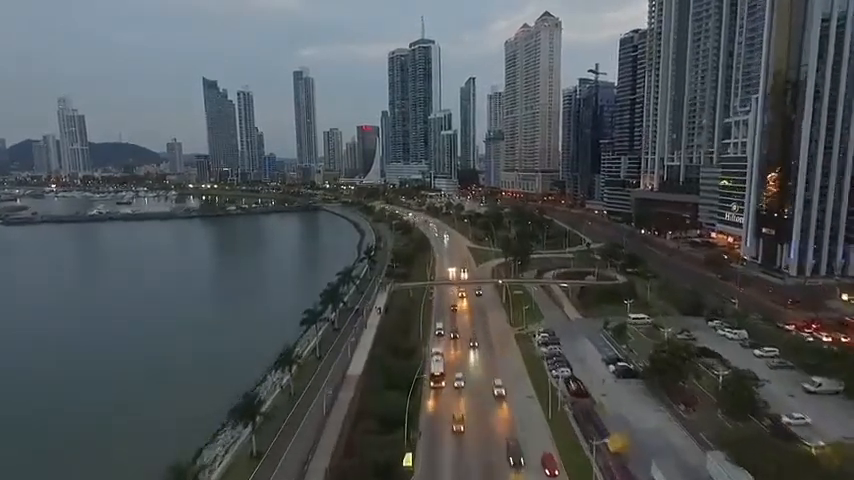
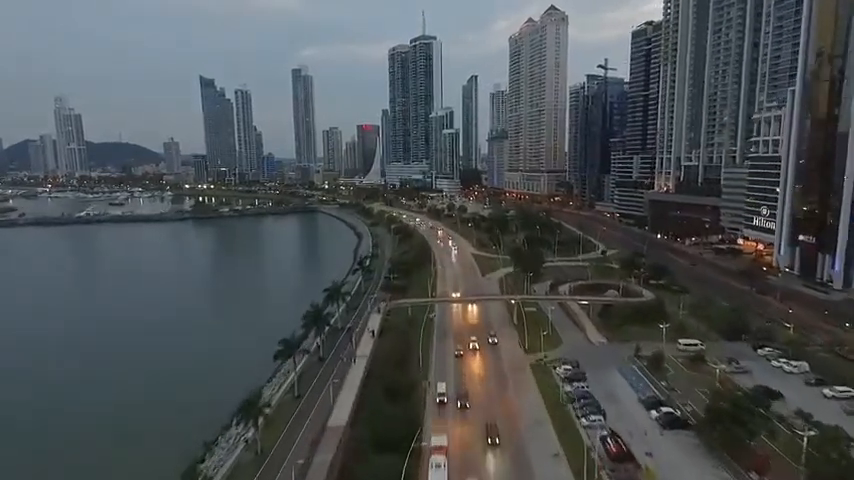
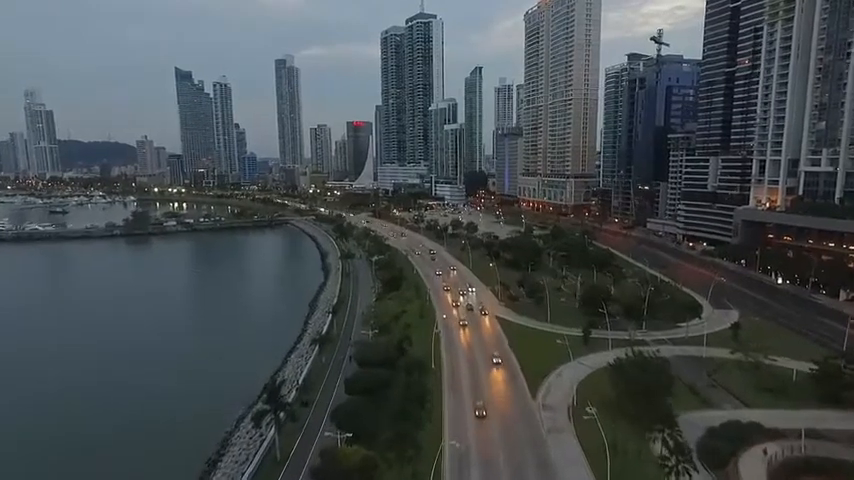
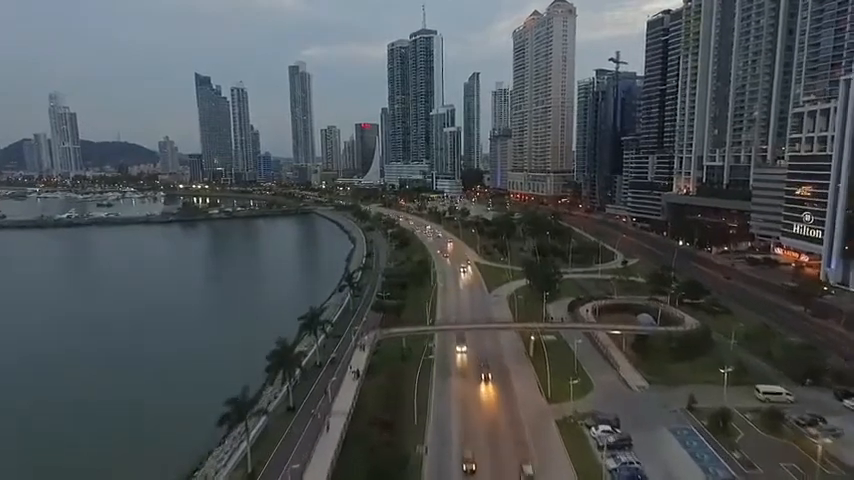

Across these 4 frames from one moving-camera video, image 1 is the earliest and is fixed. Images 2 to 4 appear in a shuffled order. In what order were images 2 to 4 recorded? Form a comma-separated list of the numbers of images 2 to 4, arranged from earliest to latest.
2, 4, 3
